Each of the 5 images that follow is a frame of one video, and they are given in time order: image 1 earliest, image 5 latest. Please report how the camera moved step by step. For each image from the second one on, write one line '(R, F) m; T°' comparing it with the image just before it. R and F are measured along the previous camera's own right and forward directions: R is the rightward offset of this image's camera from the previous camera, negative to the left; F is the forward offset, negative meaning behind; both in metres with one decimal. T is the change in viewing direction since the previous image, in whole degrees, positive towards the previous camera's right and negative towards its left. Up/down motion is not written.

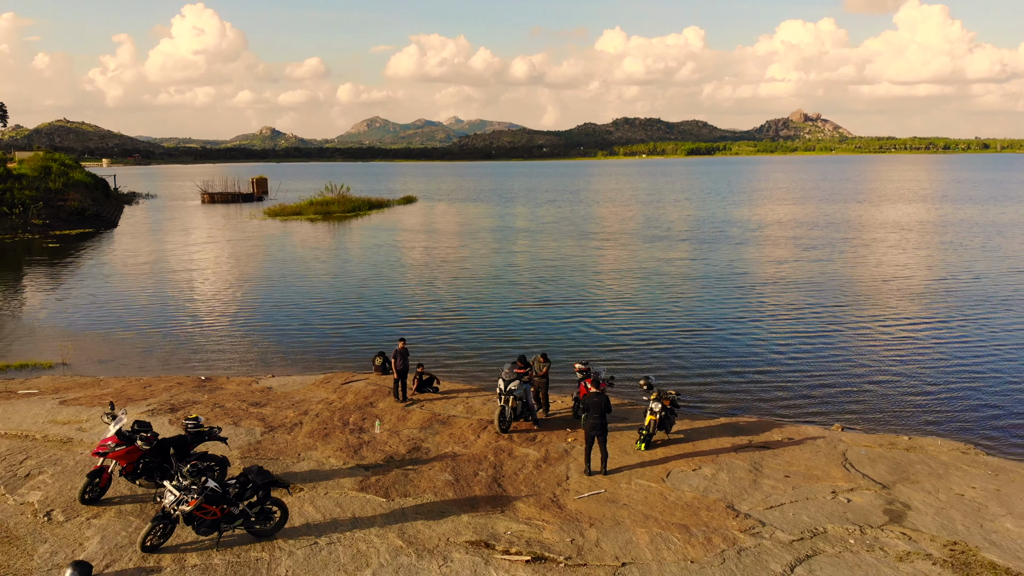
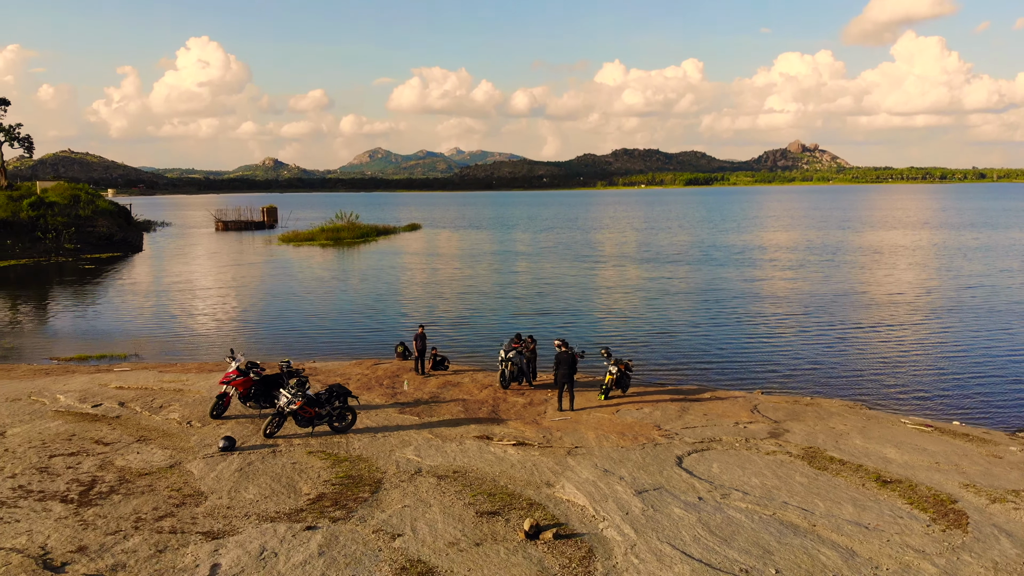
(+0.2, -5.0) m; 0°
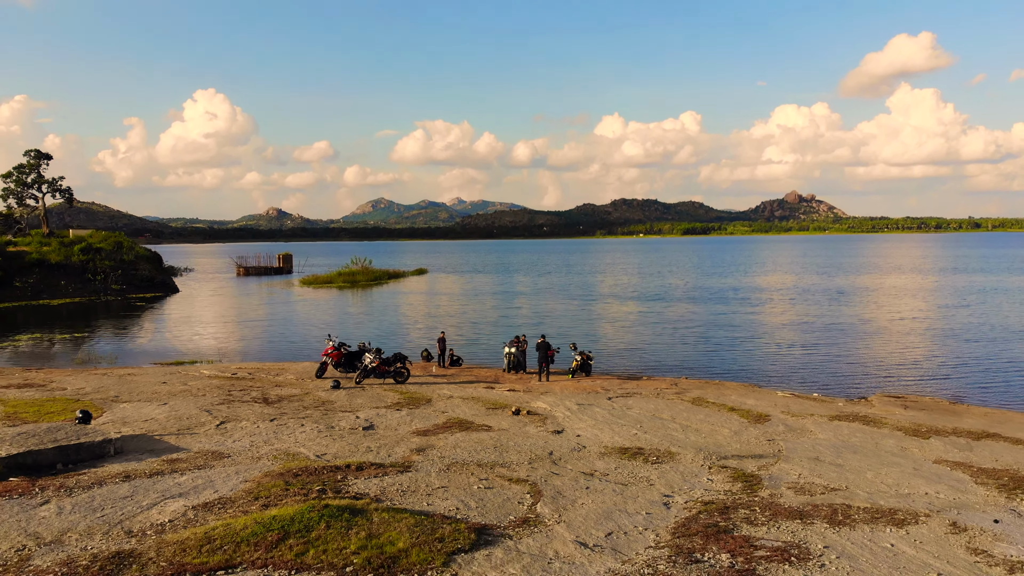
(+0.2, -8.9) m; 0°
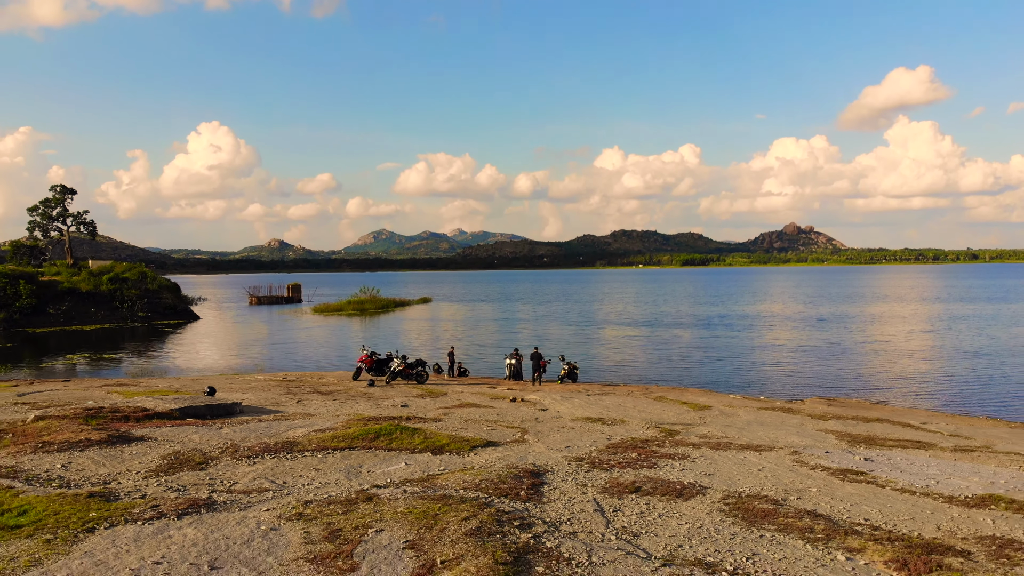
(+0.1, -6.0) m; 0°
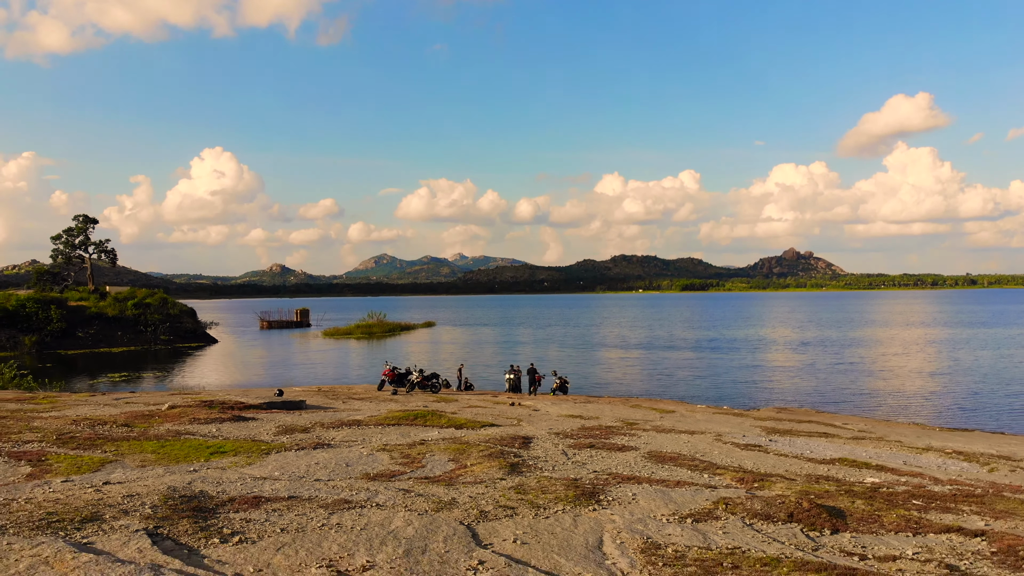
(+0.1, -6.0) m; 0°
